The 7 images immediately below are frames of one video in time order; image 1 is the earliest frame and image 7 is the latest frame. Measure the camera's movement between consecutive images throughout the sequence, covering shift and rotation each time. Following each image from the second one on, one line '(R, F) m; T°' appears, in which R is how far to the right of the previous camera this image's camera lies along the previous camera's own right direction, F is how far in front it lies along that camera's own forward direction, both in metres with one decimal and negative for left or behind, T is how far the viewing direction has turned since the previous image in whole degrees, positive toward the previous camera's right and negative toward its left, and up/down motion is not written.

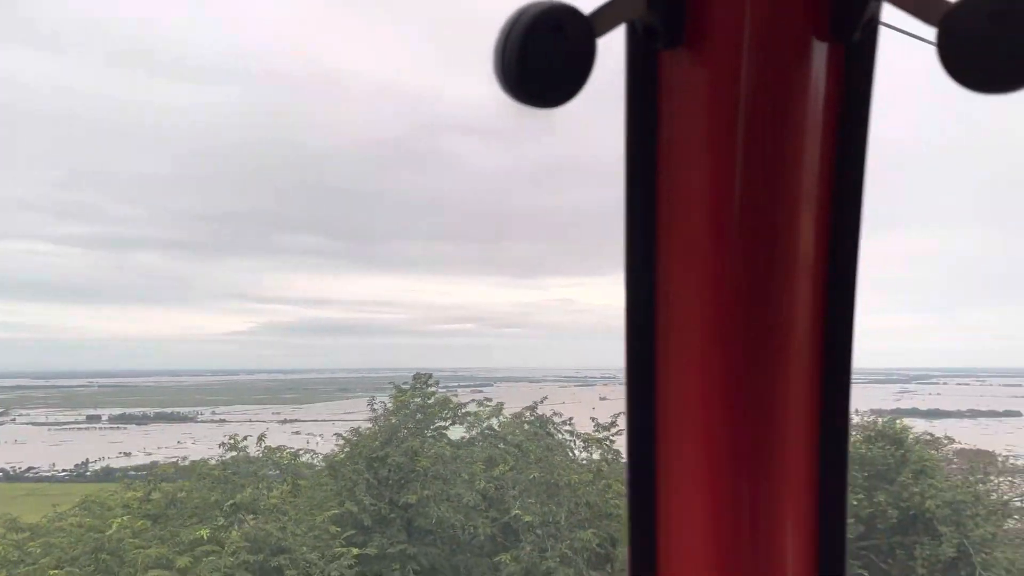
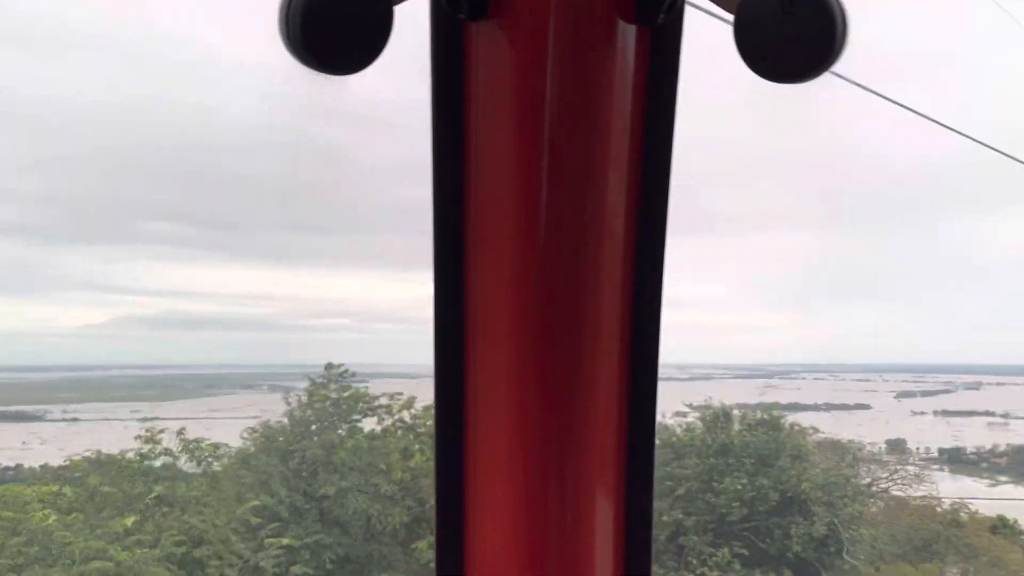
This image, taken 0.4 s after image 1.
(+0.6, -0.3) m; +3°
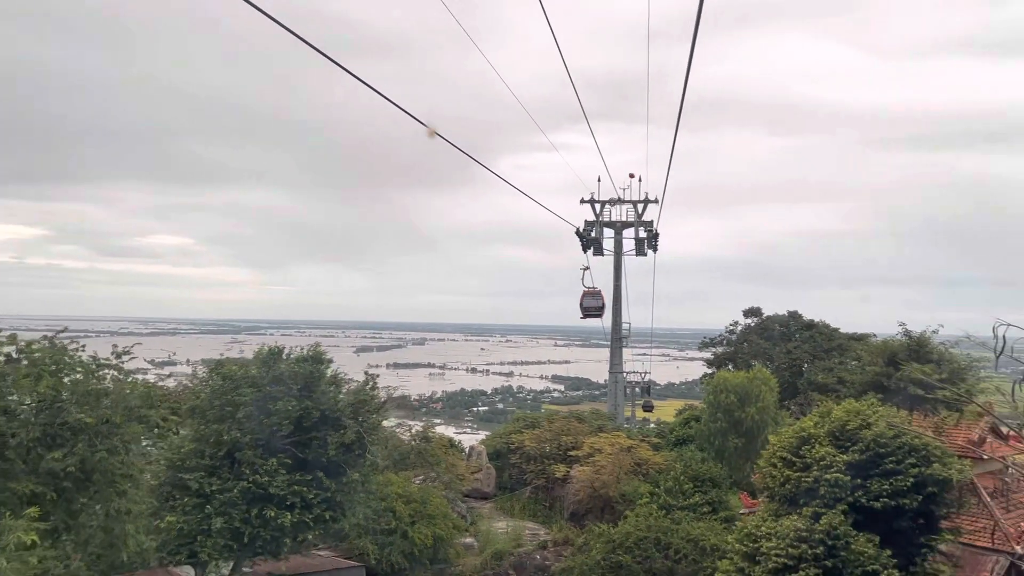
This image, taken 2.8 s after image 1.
(-1.8, -2.0) m; +34°
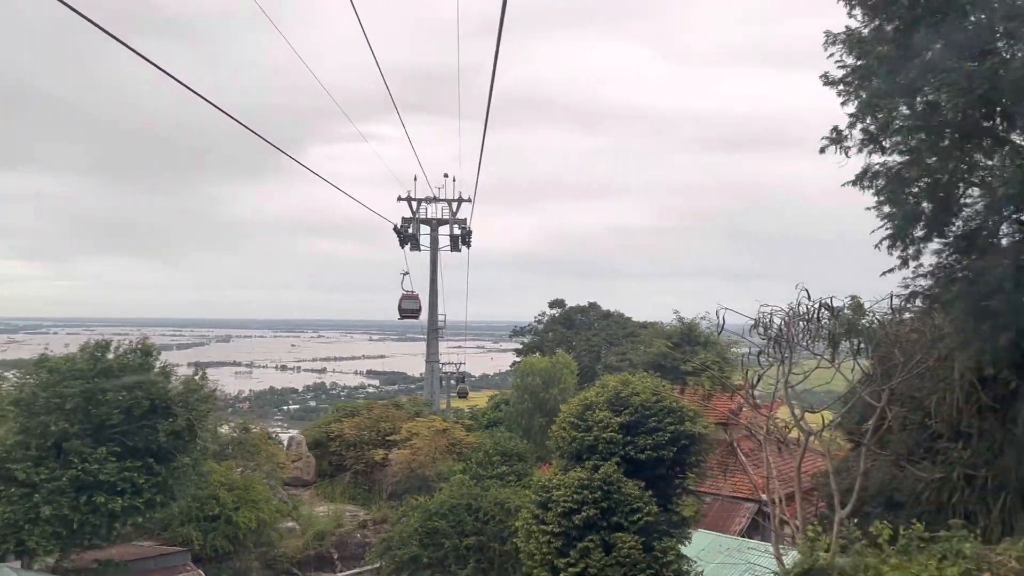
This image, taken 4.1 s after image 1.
(-0.2, -1.5) m; +12°
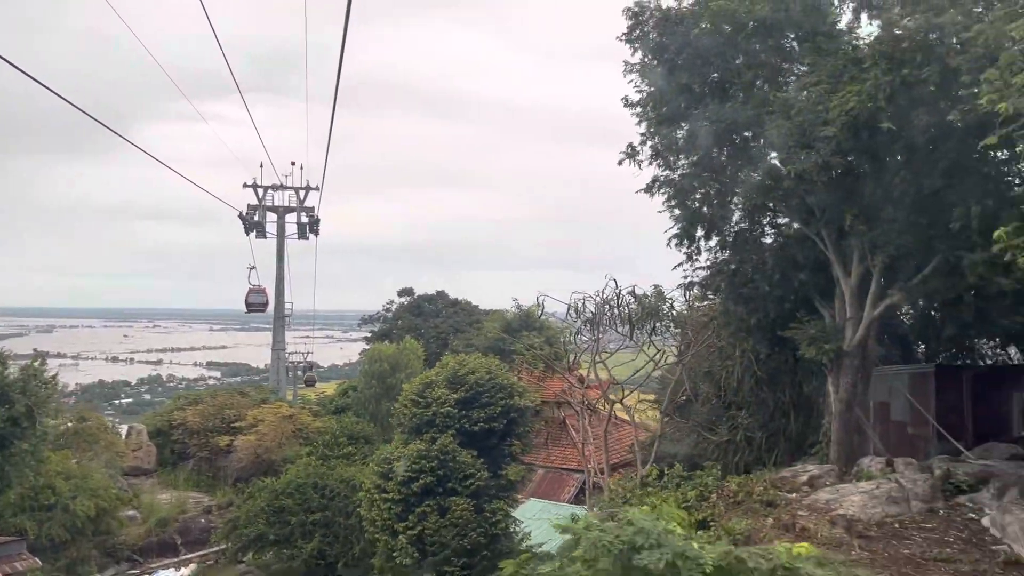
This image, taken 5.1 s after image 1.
(+0.1, -1.1) m; +10°
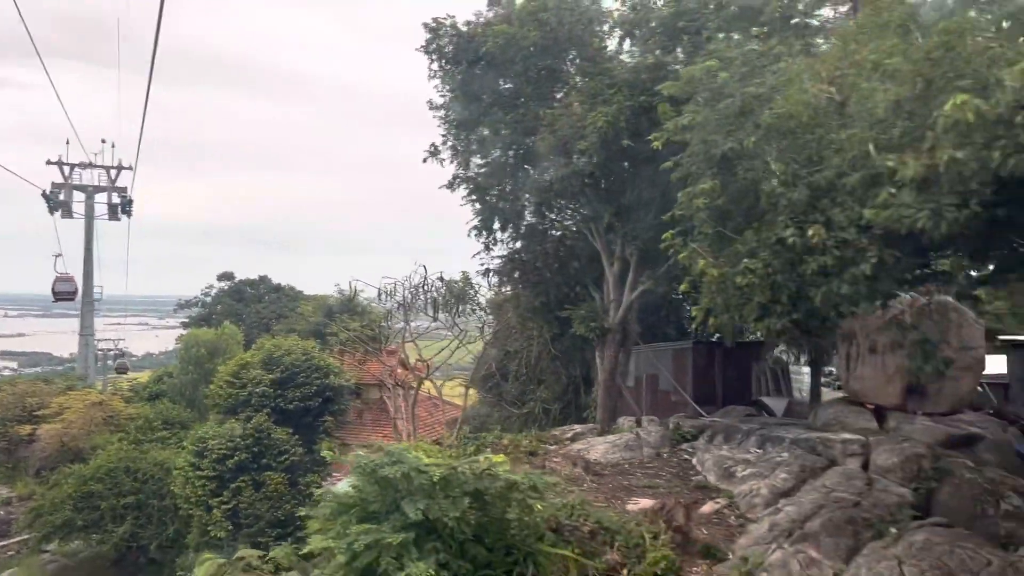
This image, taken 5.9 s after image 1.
(+0.2, -0.9) m; +11°
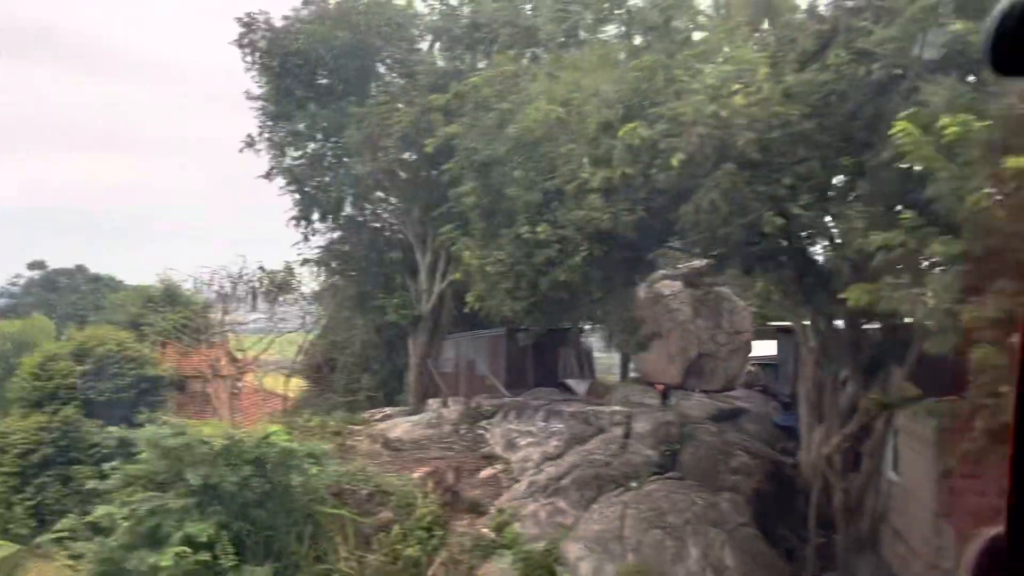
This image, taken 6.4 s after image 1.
(+0.3, -0.5) m; +10°
